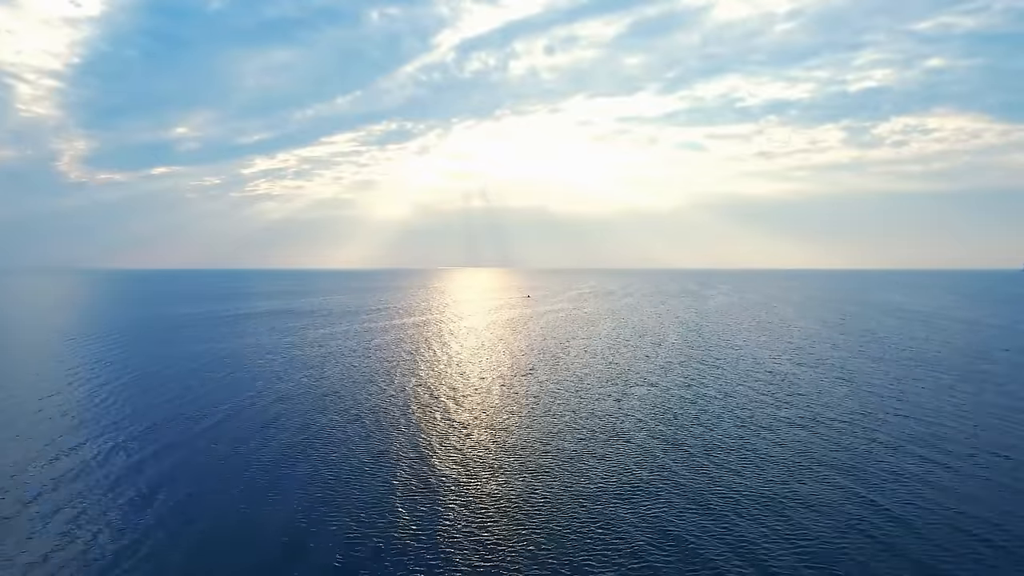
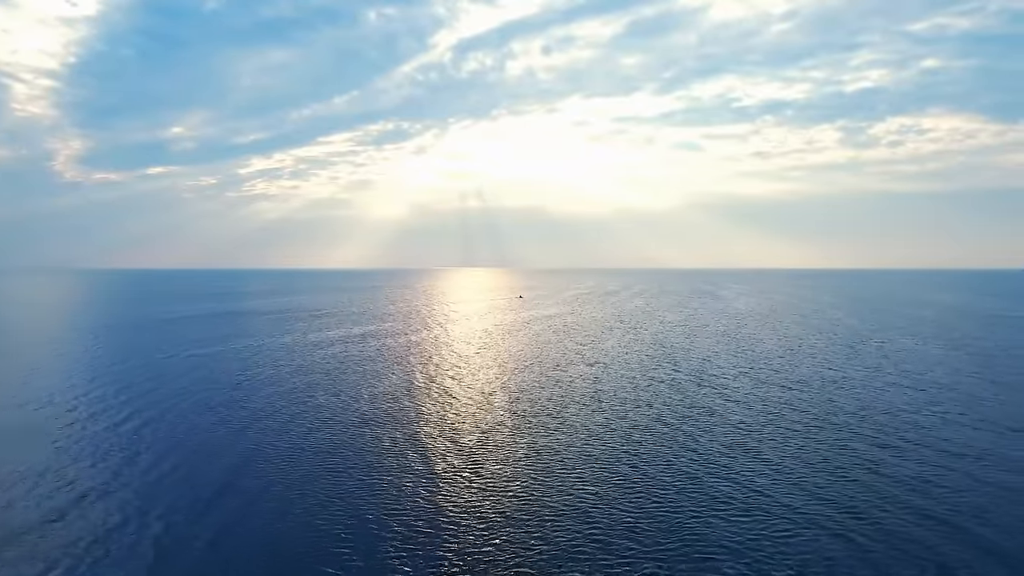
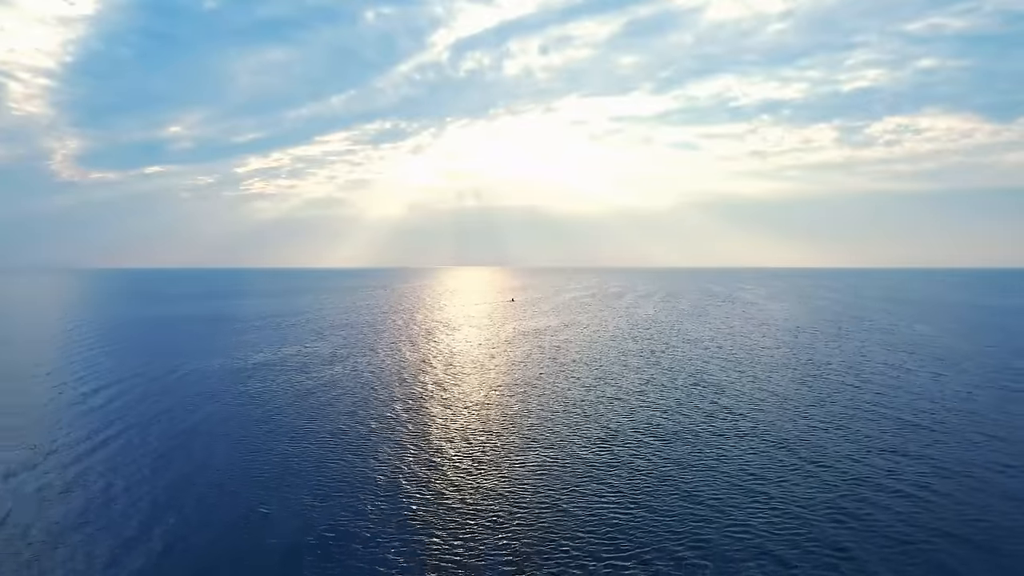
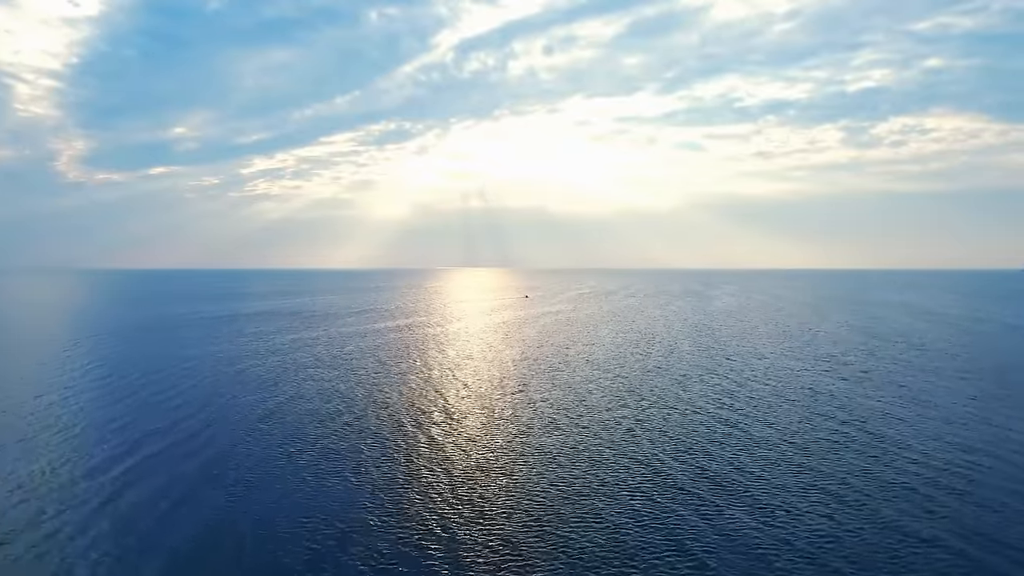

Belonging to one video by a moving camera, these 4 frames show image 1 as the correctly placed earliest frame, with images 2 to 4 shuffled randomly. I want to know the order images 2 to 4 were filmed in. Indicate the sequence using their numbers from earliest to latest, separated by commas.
4, 2, 3
